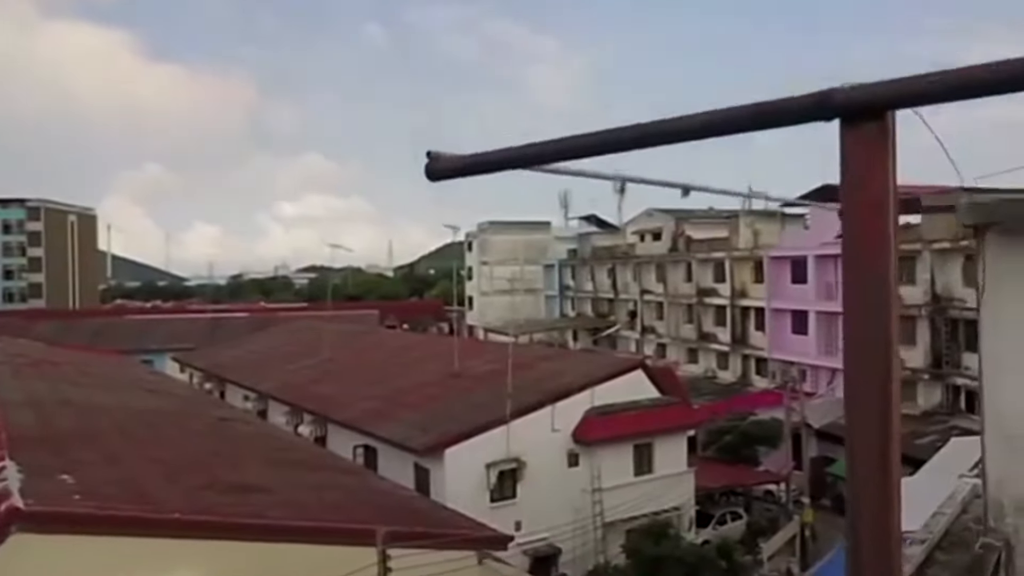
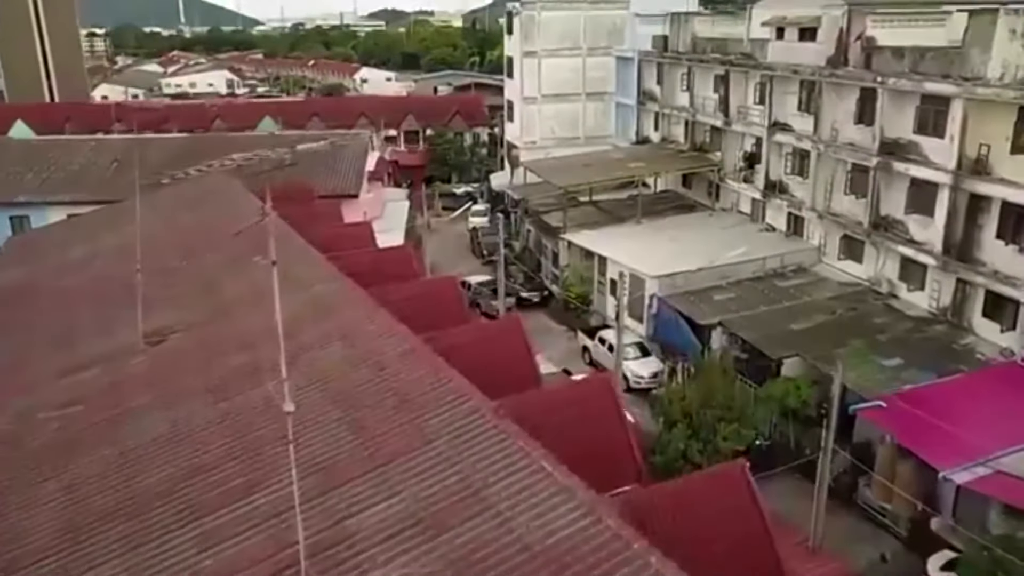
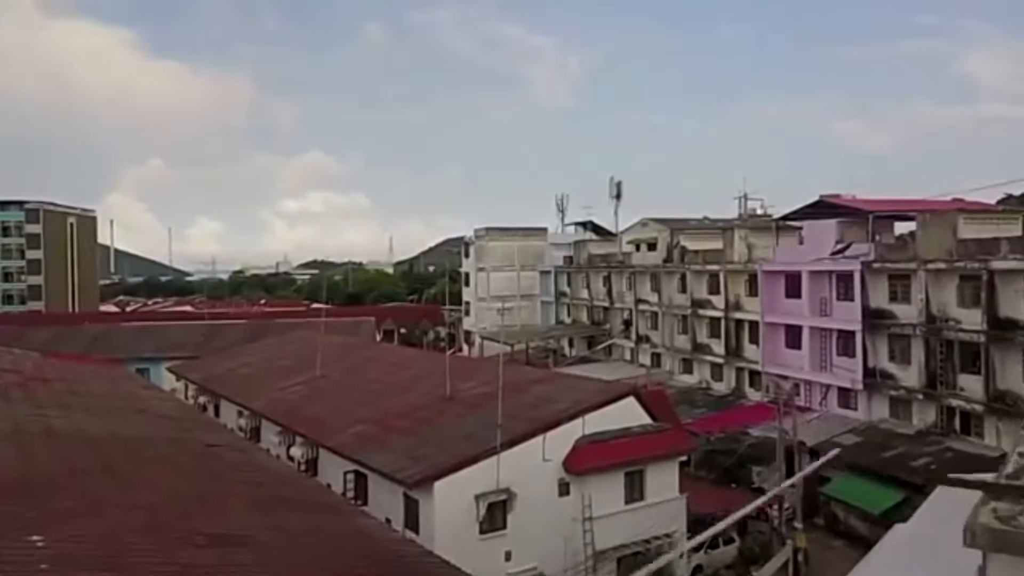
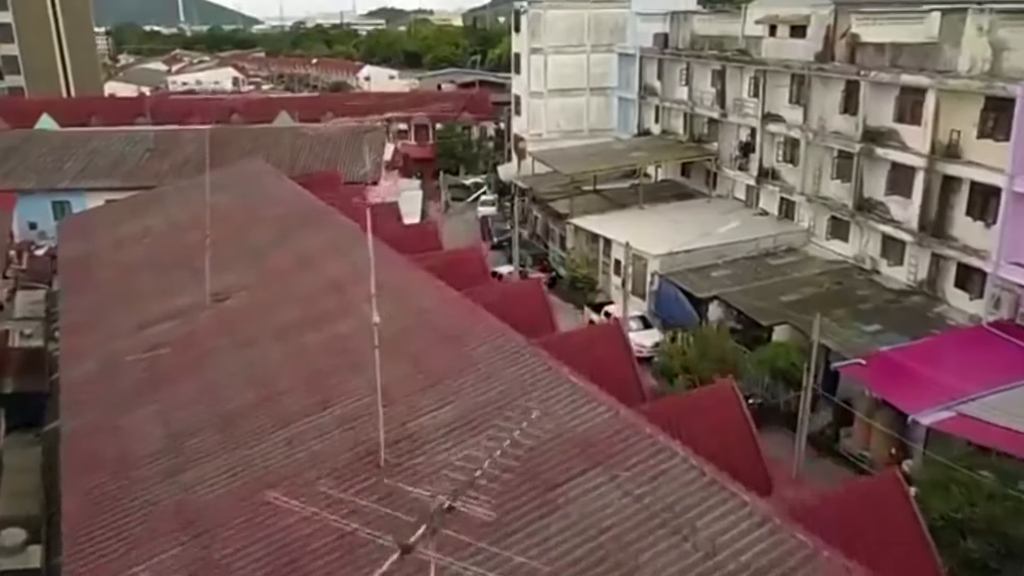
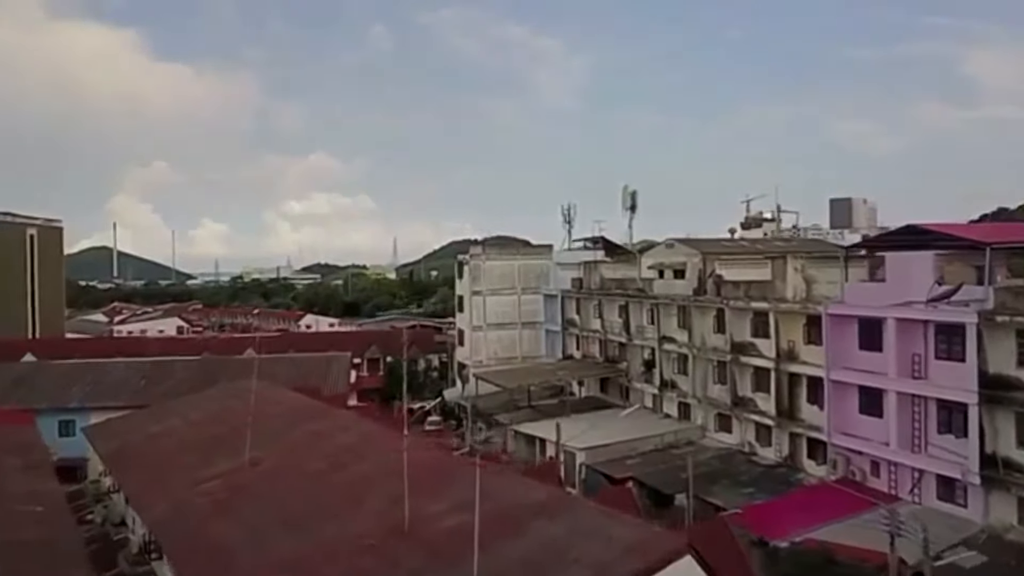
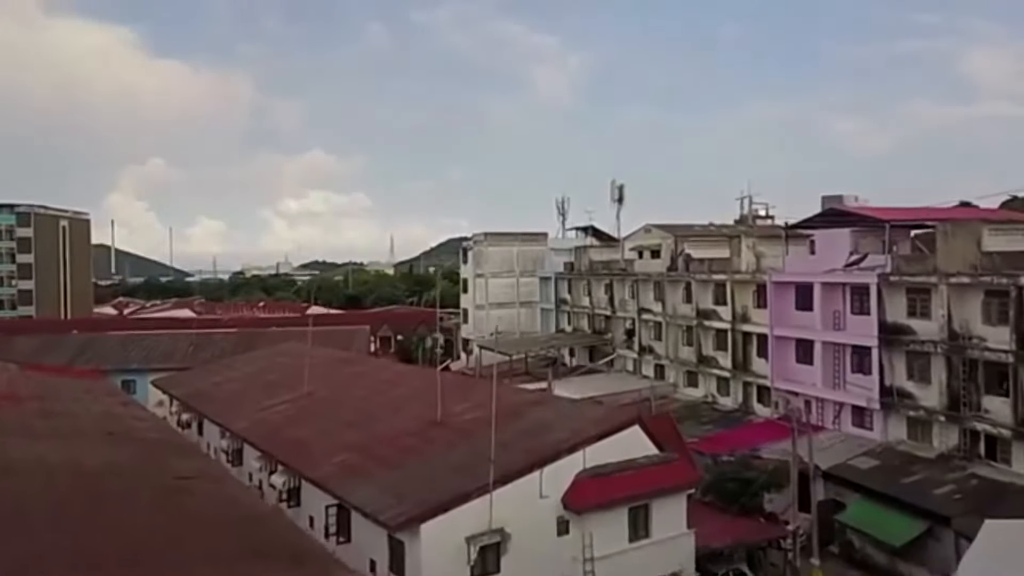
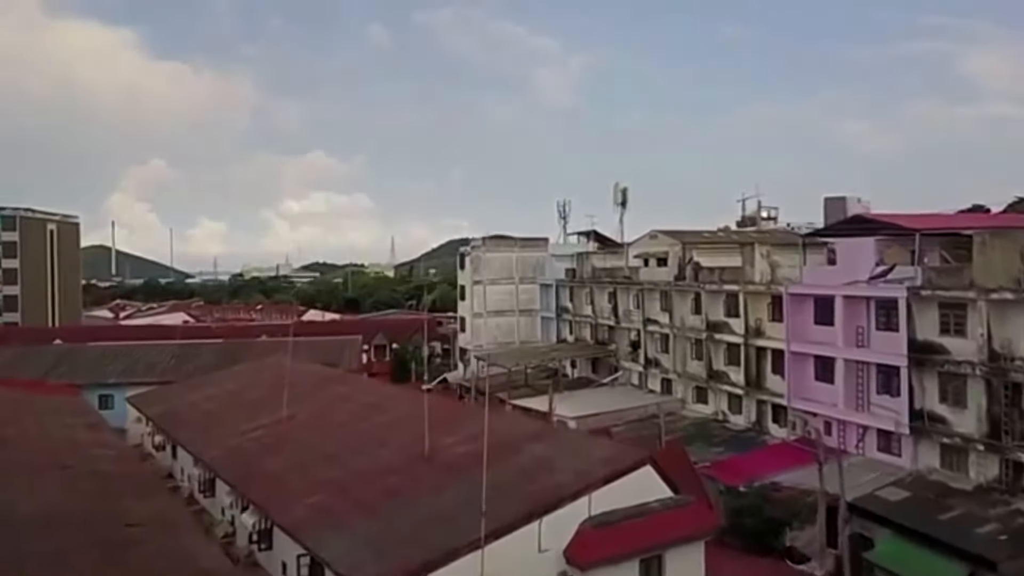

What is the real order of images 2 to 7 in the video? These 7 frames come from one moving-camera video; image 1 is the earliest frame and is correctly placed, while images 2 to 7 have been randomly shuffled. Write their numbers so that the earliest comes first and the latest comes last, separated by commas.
3, 6, 7, 5, 4, 2
